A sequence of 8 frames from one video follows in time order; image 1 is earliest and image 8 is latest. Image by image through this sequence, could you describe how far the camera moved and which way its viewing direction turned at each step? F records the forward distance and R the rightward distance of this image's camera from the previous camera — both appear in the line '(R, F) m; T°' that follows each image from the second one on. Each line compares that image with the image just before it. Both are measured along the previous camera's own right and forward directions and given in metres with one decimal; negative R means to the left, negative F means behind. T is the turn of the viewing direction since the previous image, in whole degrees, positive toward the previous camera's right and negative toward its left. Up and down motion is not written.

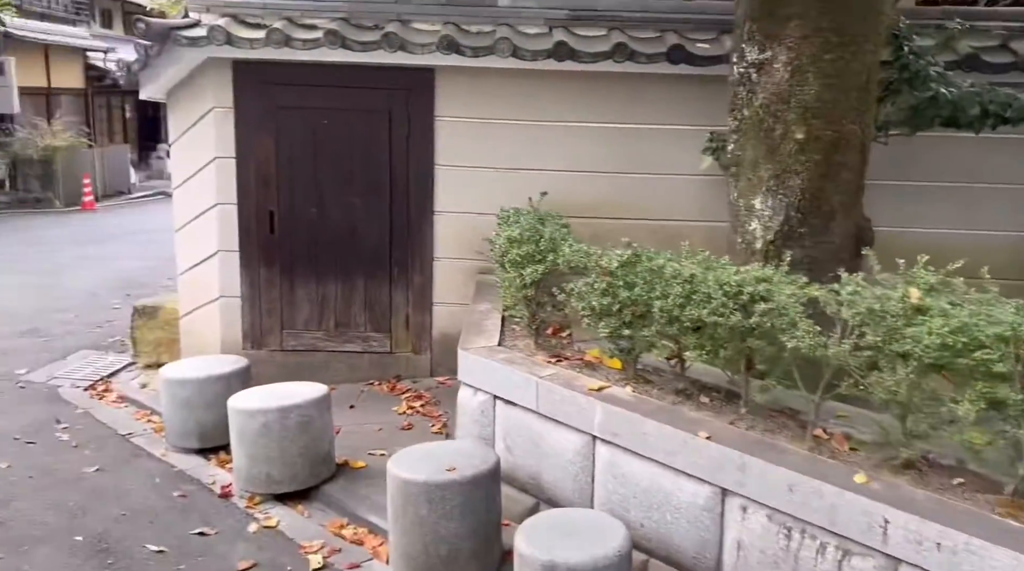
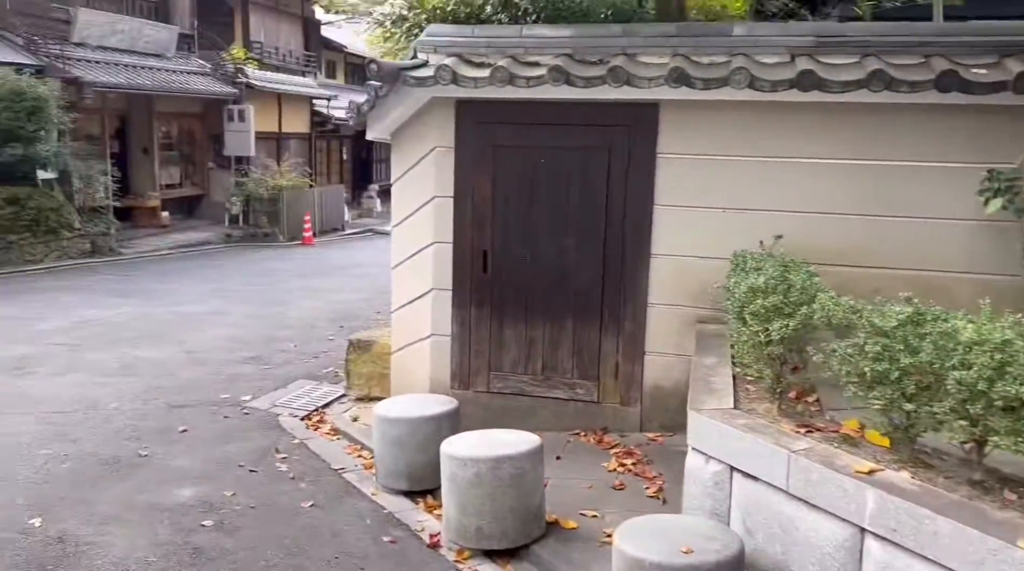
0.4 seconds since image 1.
(-0.1, +0.2) m; -12°
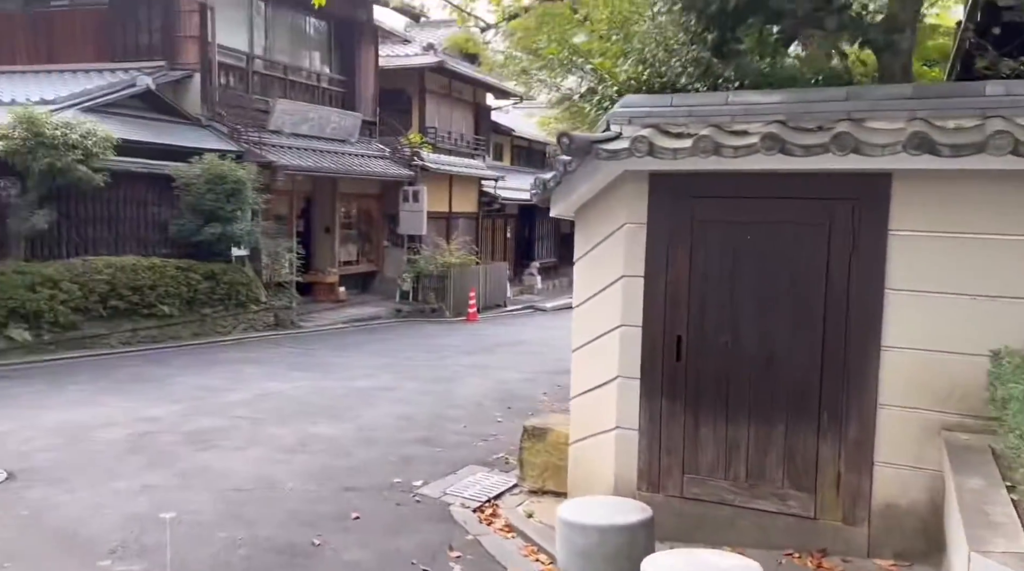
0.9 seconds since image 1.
(-0.1, +0.3) m; -10°
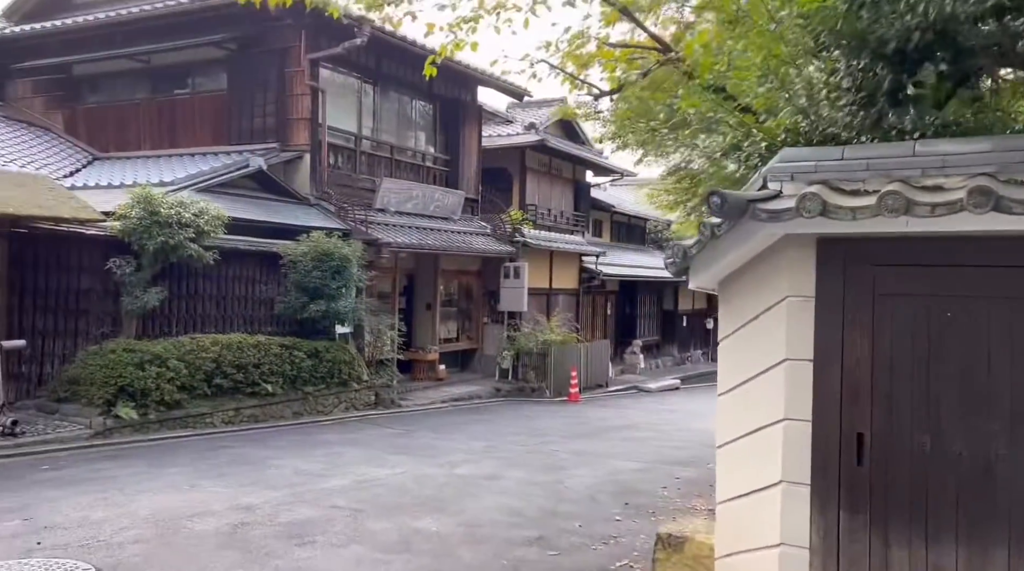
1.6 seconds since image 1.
(-0.2, +0.5) m; -6°
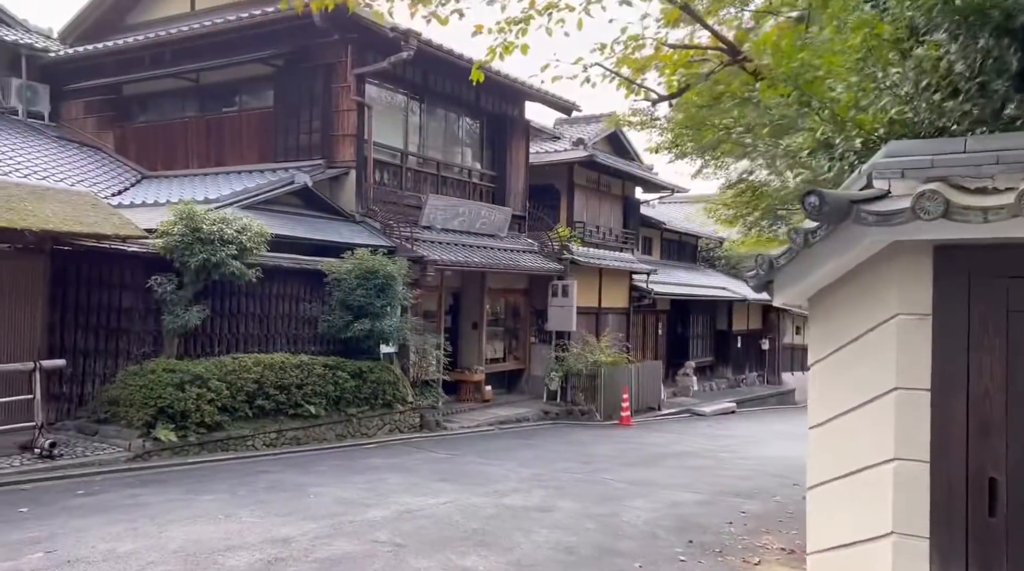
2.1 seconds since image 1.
(-0.1, +0.5) m; -3°
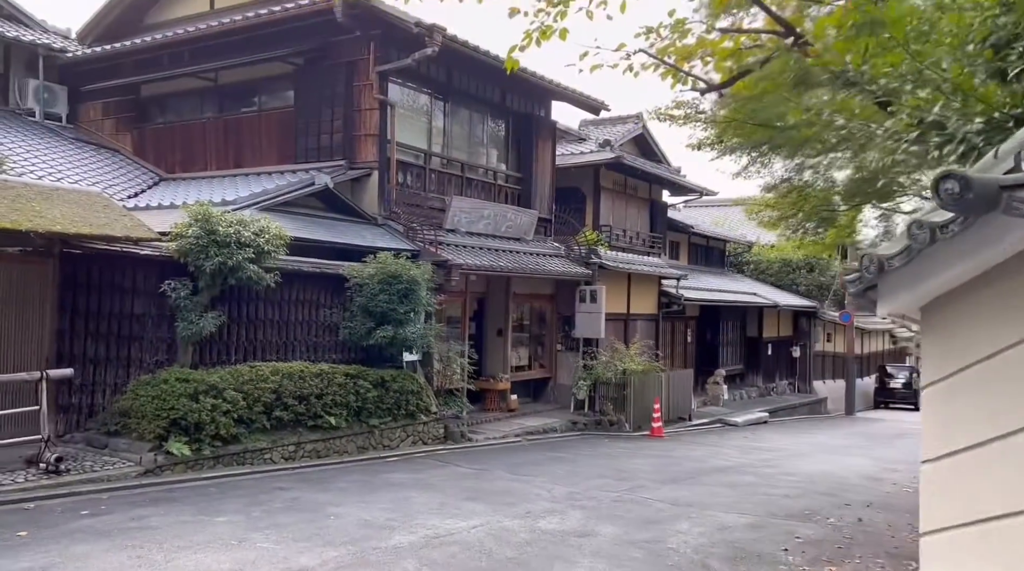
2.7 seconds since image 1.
(-0.1, +0.6) m; -1°
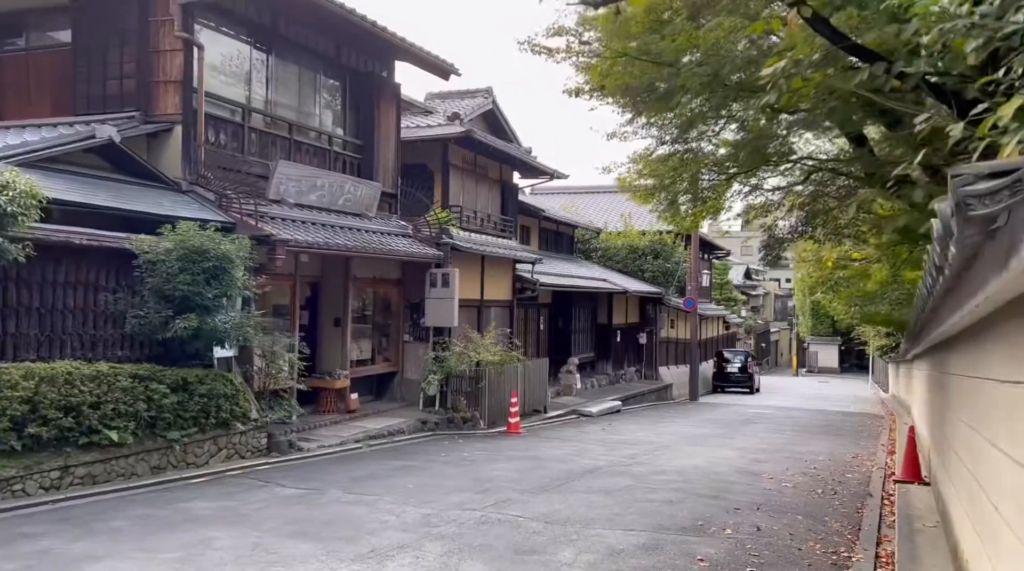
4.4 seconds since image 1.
(+0.1, +1.9) m; +10°
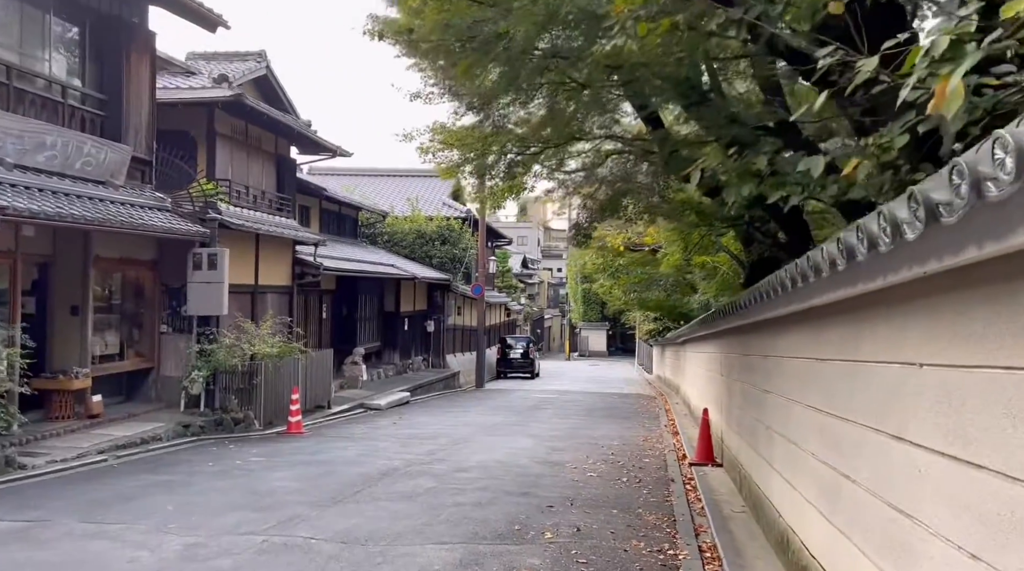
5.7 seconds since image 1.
(-0.1, +1.4) m; +14°
